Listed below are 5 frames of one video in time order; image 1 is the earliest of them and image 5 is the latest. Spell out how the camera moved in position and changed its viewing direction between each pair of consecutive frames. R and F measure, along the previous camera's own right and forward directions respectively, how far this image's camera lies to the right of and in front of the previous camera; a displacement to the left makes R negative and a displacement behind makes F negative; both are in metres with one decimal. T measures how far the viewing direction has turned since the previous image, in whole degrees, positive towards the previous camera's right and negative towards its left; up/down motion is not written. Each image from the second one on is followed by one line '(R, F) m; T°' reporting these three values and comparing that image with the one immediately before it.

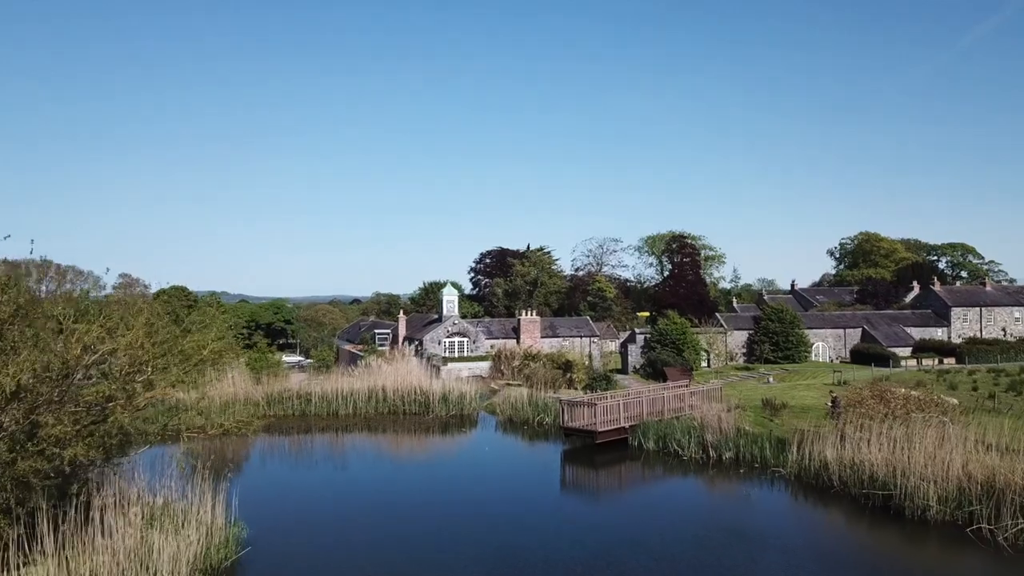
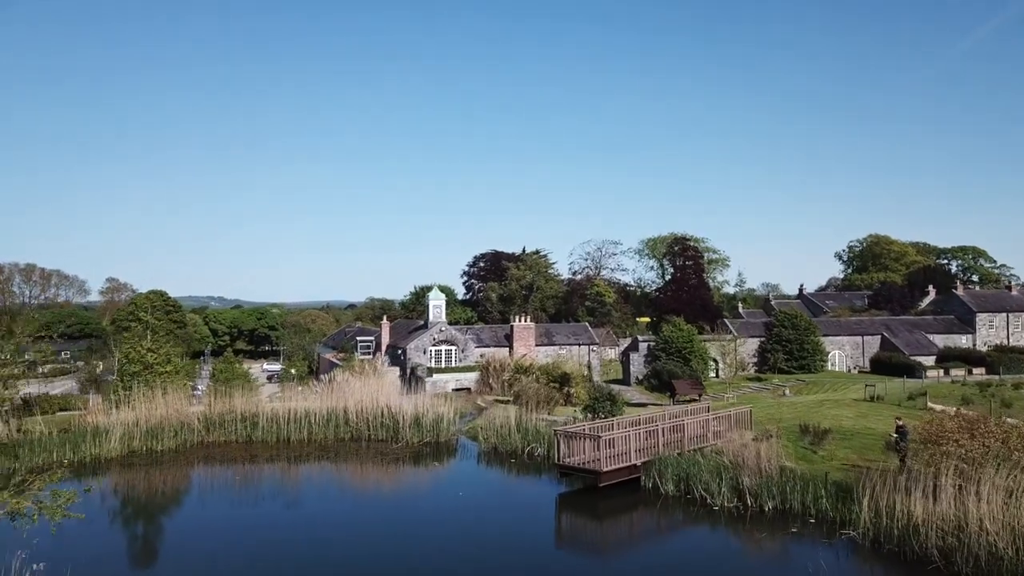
(+0.4, +4.3) m; 0°
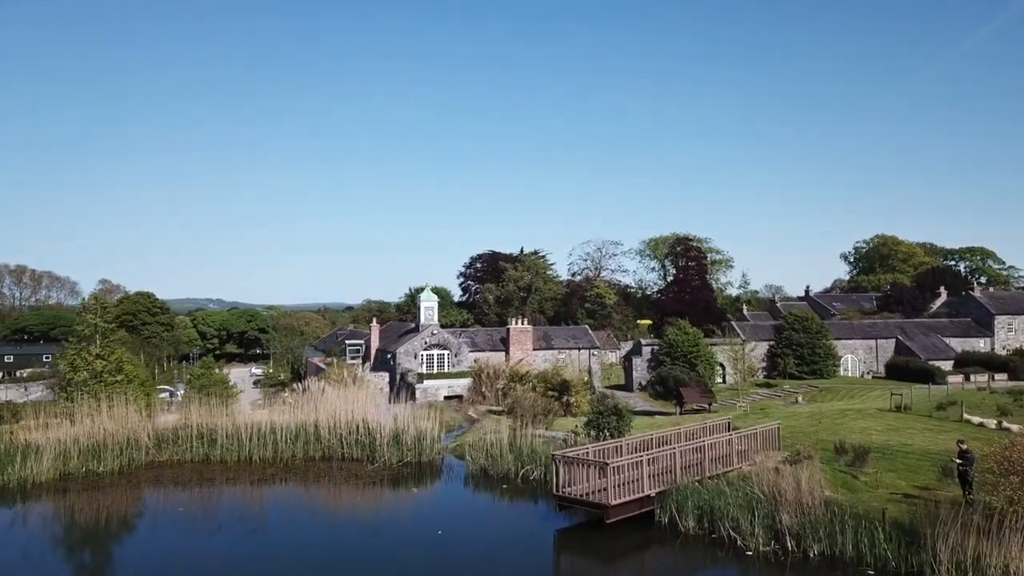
(+0.2, +2.6) m; 0°
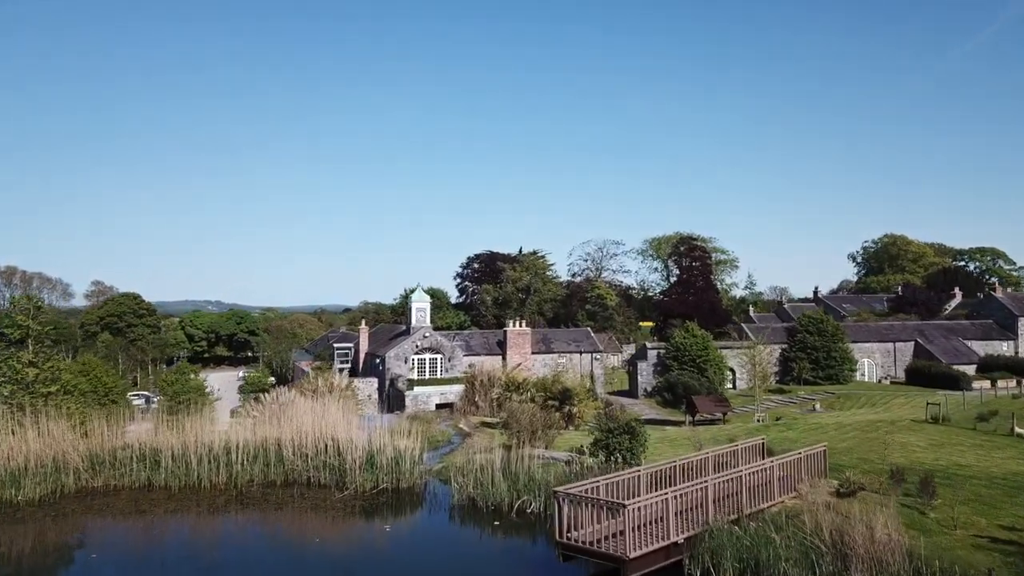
(+0.1, +2.8) m; 0°
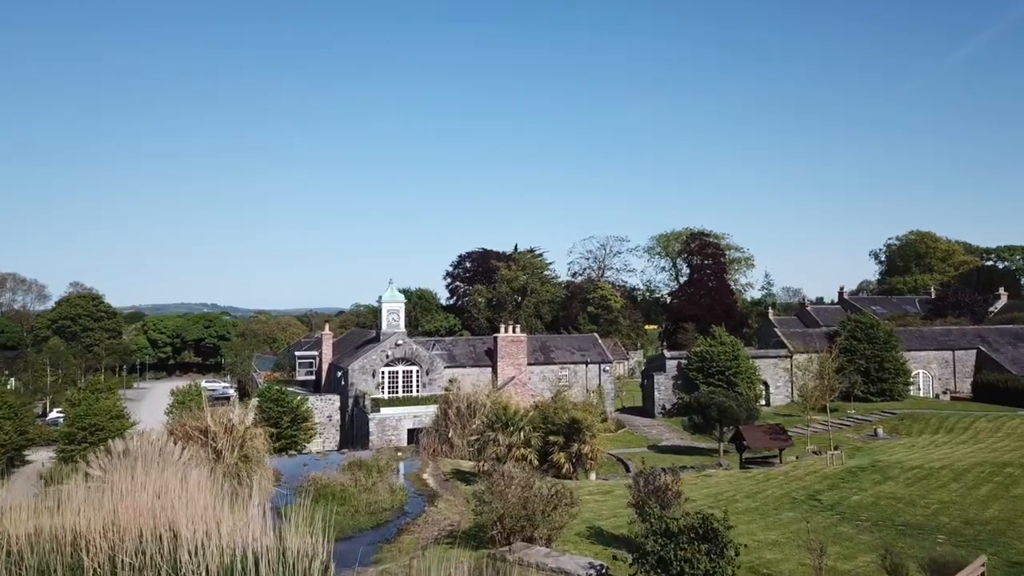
(+0.3, +7.6) m; 0°
